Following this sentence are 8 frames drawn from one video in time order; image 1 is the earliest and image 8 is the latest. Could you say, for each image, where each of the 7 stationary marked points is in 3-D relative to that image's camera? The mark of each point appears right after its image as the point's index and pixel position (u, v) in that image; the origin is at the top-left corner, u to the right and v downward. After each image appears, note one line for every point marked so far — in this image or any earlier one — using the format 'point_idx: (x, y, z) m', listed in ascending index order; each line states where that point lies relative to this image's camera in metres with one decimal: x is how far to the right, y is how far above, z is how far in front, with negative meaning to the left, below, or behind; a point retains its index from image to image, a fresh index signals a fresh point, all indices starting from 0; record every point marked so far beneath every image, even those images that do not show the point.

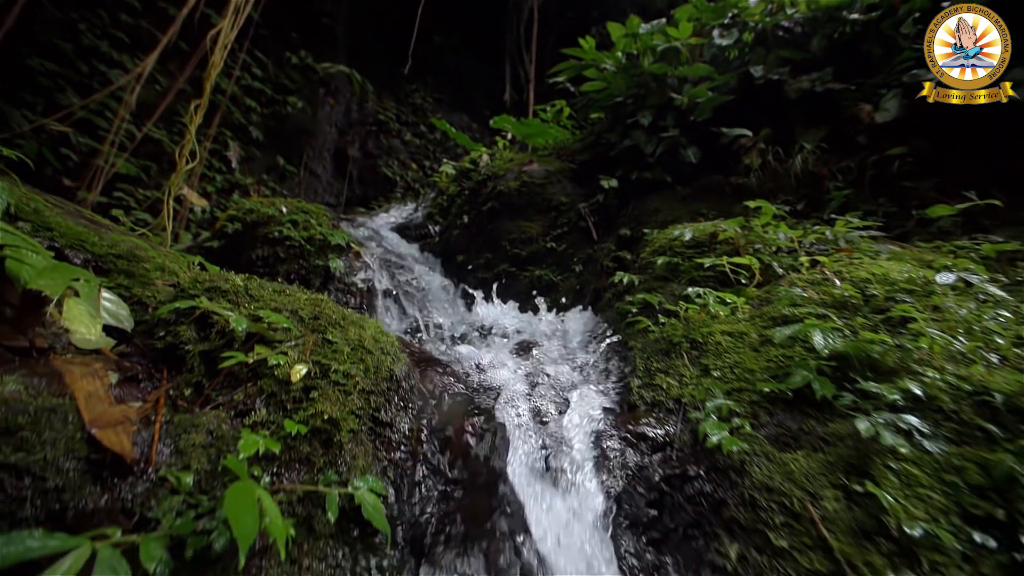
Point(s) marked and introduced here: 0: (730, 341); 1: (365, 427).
0: (+1.0, -0.2, +2.0) m
1: (-0.5, -0.5, +1.5) m
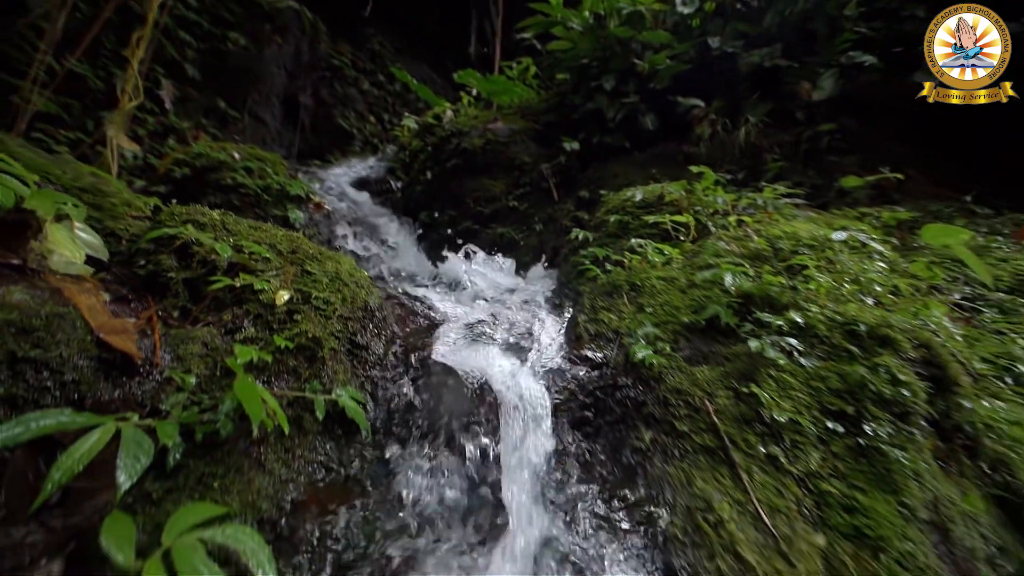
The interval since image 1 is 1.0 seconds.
0: (+0.8, 0.0, +2.3) m
1: (-0.7, -0.2, +1.7) m
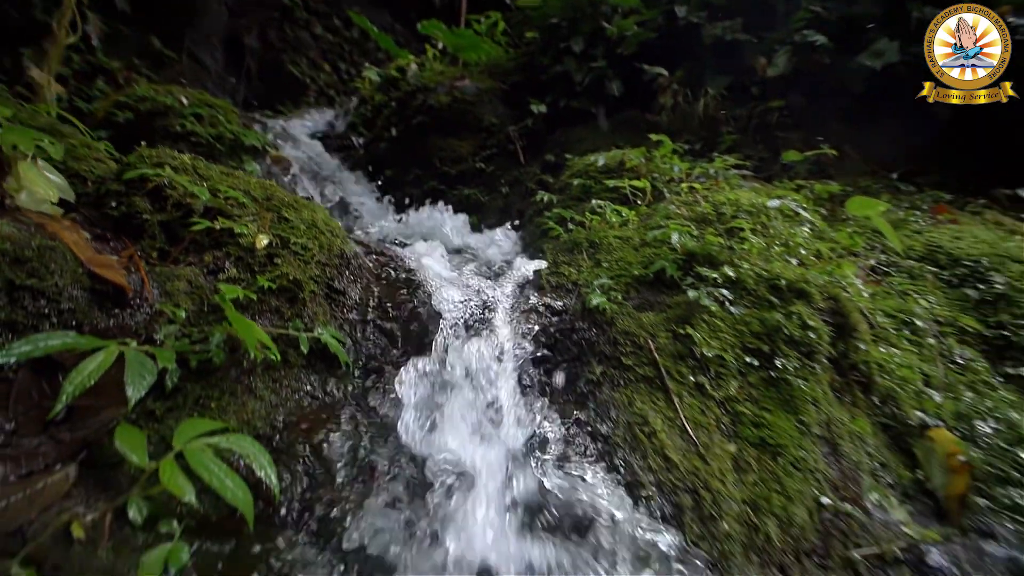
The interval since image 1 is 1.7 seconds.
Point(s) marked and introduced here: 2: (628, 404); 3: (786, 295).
0: (+0.6, +0.3, +2.5) m
1: (-0.8, 0.0, +1.8) m
2: (+0.5, -0.5, +1.7) m
3: (+1.3, 0.0, +2.0) m
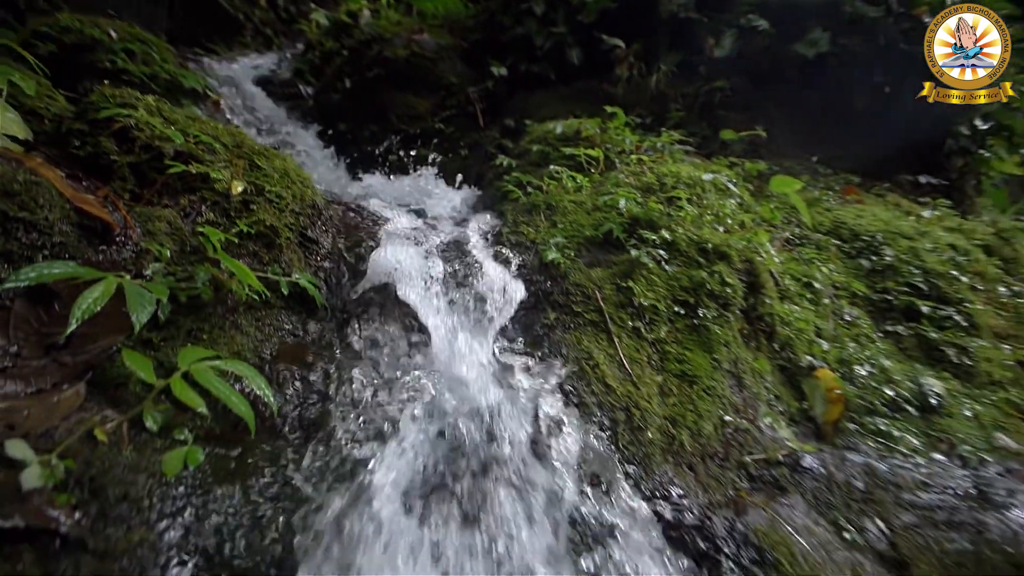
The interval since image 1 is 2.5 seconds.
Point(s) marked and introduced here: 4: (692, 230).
0: (+0.4, +0.5, +2.7) m
1: (-1.0, +0.2, +1.9) m
2: (+0.3, -0.3, +1.9) m
3: (+1.1, +0.2, +2.4) m
4: (+1.1, +0.3, +2.5) m
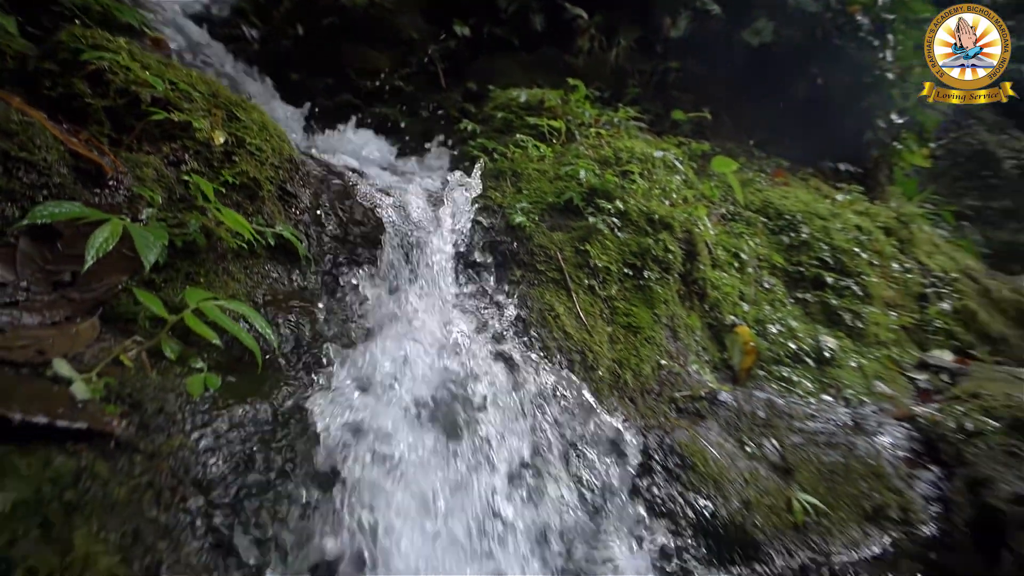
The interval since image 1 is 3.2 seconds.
0: (+0.2, +0.8, +2.9) m
1: (-1.1, +0.5, +2.0) m
2: (+0.1, -0.1, +2.2) m
3: (+0.9, +0.4, +2.7) m
4: (+0.9, +0.6, +2.8) m
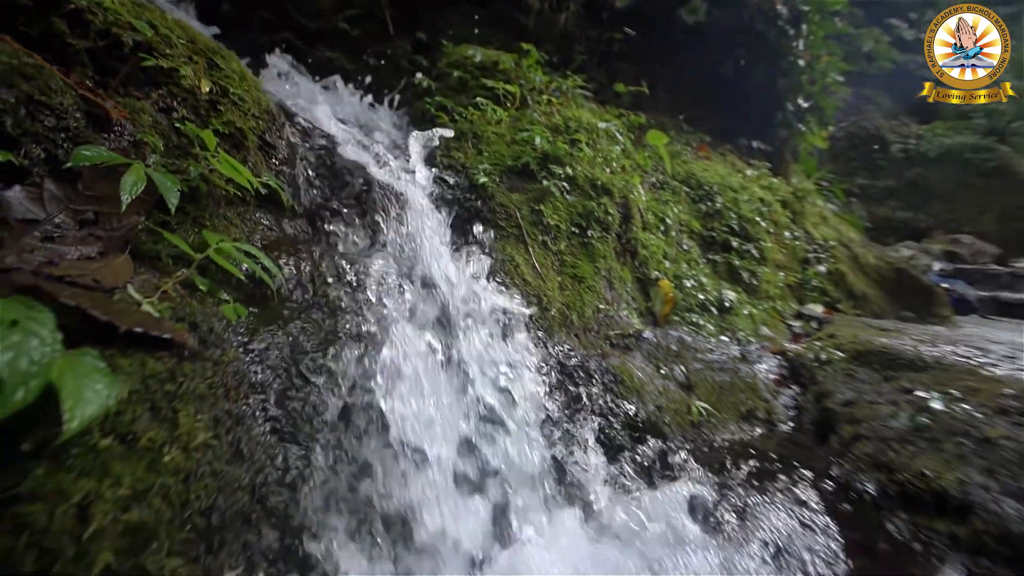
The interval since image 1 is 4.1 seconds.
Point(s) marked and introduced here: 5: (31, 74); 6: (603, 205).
0: (-0.1, +1.2, +3.2) m
1: (-1.3, +0.7, +2.1) m
2: (-0.1, +0.2, +2.5) m
3: (+0.7, +0.7, +3.1) m
4: (+0.6, +0.9, +3.2) m
5: (-1.5, +0.7, +1.3) m
6: (+0.7, +0.6, +3.0) m
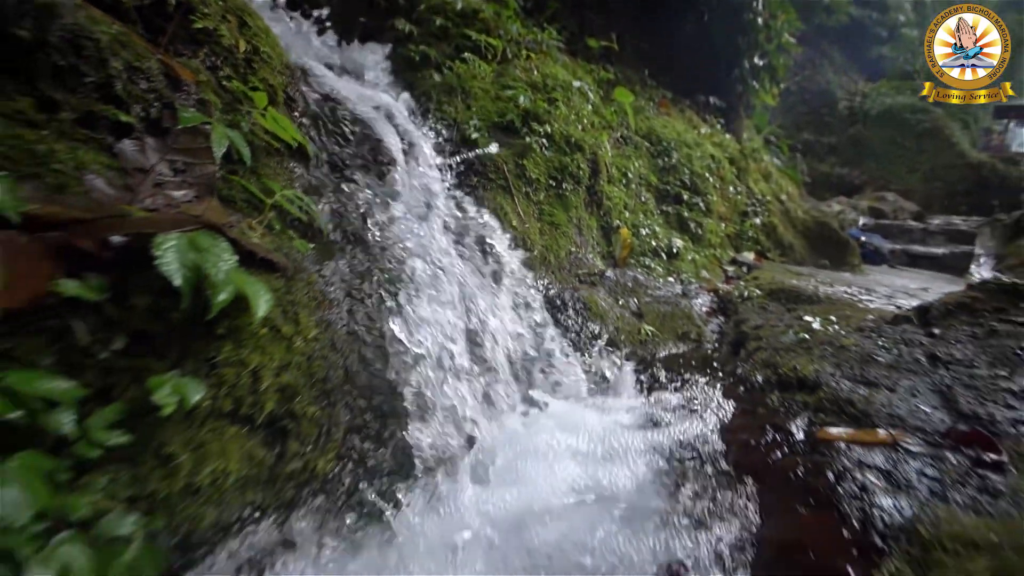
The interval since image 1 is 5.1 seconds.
0: (-0.2, +1.6, +3.5) m
1: (-1.3, +1.1, +2.3) m
2: (-0.1, +0.6, +3.0) m
3: (+0.5, +1.2, +3.5) m
4: (+0.5, +1.4, +3.6) m
5: (-1.4, +0.9, +1.5) m
6: (+0.6, +1.1, +3.5) m
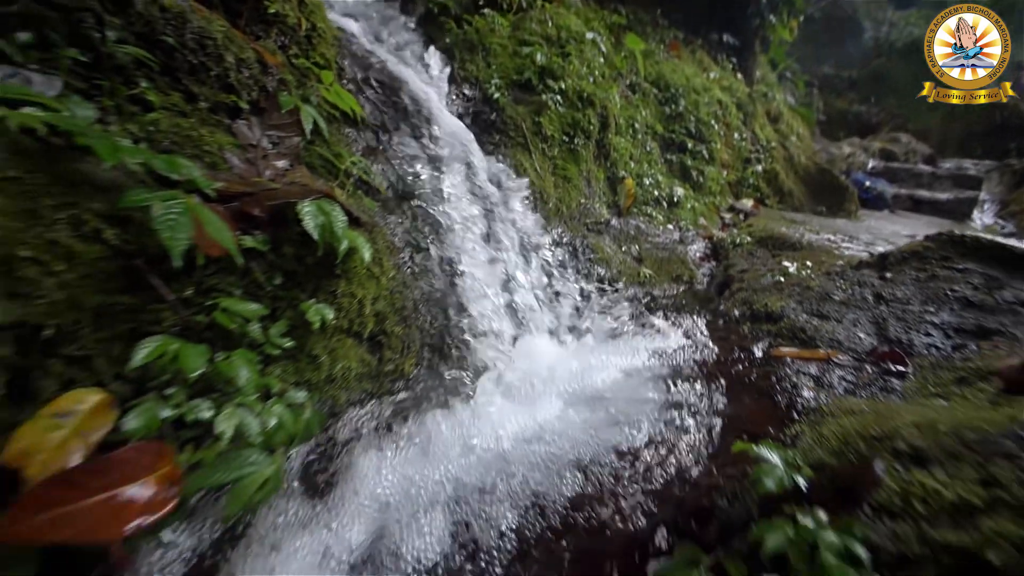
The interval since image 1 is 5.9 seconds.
0: (-0.1, +2.1, +3.7) m
1: (-1.1, +1.4, +2.7) m
2: (0.0, +1.1, +3.4) m
3: (+0.7, +1.7, +3.8) m
4: (+0.6, +1.9, +3.8) m
5: (-1.3, +1.1, +1.9) m
6: (+0.7, +1.6, +3.8) m
